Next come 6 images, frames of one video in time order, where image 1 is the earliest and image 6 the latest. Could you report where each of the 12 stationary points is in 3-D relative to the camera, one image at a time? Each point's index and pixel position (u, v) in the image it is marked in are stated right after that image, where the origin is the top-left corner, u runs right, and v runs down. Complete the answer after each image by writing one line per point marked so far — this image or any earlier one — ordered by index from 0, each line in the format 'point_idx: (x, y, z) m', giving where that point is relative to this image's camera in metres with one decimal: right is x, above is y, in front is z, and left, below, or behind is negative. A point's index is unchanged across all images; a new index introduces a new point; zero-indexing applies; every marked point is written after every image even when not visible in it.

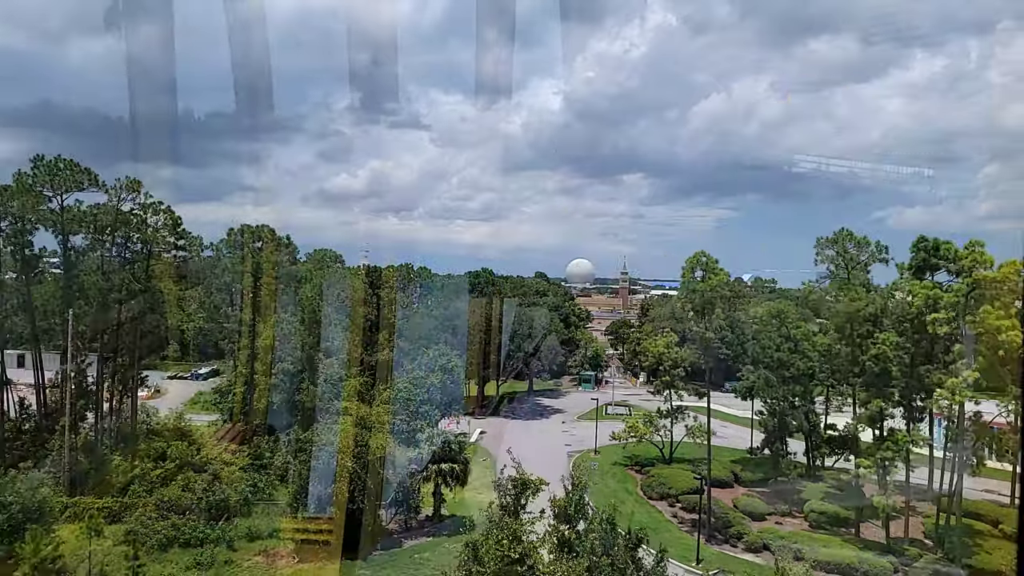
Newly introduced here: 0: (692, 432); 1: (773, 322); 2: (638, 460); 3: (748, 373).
0: (+2.1, -1.7, +7.6) m
1: (+2.7, -0.3, +6.7) m
2: (+1.6, -2.2, +8.1) m
3: (+2.5, -0.9, +7.0) m
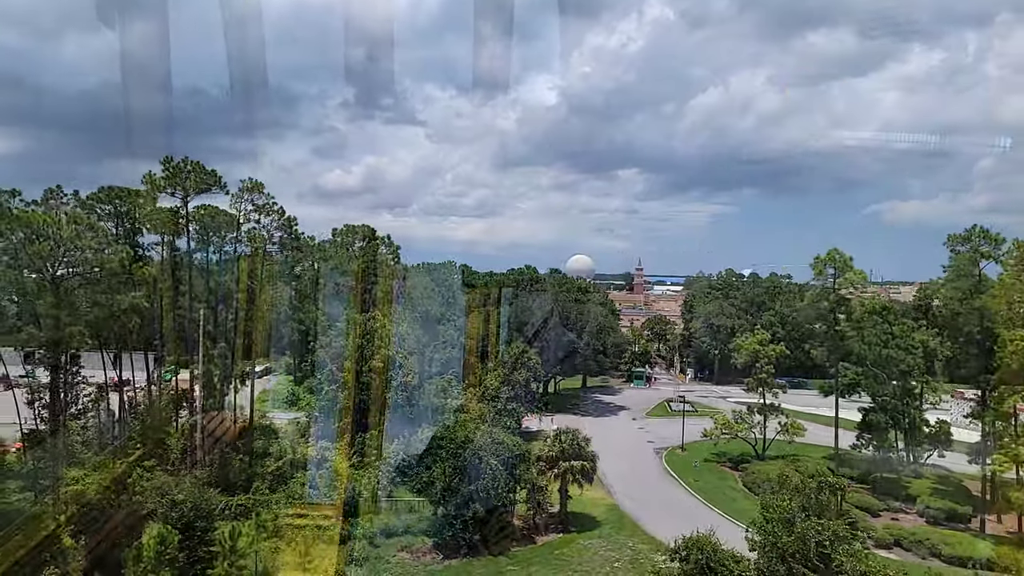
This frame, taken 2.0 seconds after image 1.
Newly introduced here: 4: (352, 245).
0: (+3.2, -1.6, +7.6) m
1: (+3.8, -0.3, +6.7) m
2: (+2.7, -2.1, +8.1) m
3: (+3.7, -0.9, +7.0) m
4: (-1.9, +0.4, +7.1) m
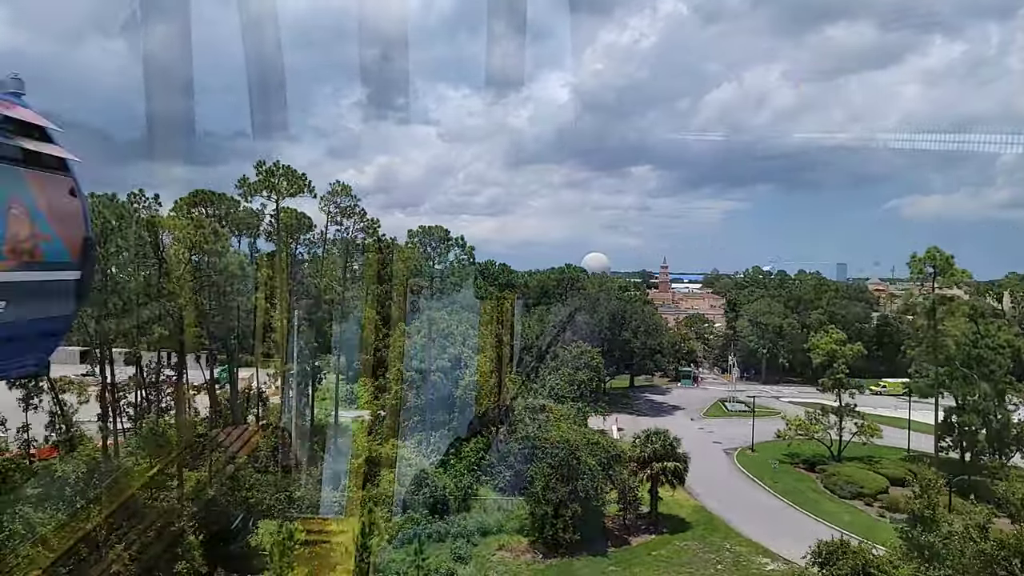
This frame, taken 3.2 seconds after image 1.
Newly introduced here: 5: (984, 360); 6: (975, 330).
0: (+4.1, -1.6, +7.5) m
1: (+4.7, -0.3, +6.6) m
2: (+3.6, -2.1, +8.0) m
3: (+4.5, -0.9, +6.8) m
4: (-1.1, +0.4, +7.1) m
5: (+4.8, -0.7, +6.5) m
6: (+4.8, -0.4, +6.5) m
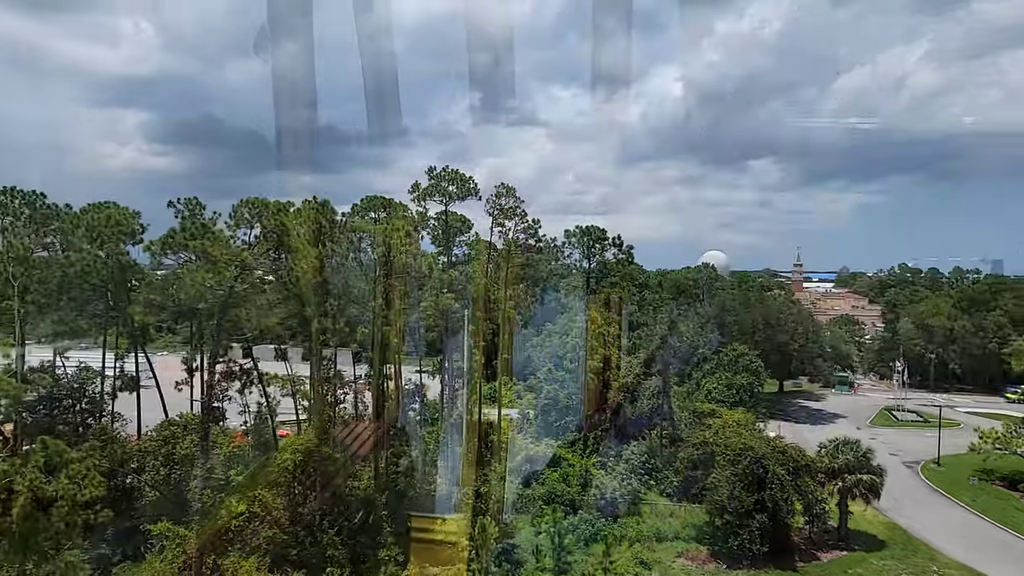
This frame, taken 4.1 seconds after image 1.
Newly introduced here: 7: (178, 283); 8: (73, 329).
0: (+5.9, -1.6, +6.6) m
1: (+6.2, -0.3, +5.6) m
2: (+5.5, -2.1, +7.1) m
3: (+6.1, -0.8, +5.8) m
4: (+0.7, +0.4, +7.1) m
5: (+6.3, -0.7, +5.5) m
6: (+6.3, -0.4, +5.5) m
7: (-2.5, 0.0, +5.2) m
8: (-3.2, -0.3, +4.7) m
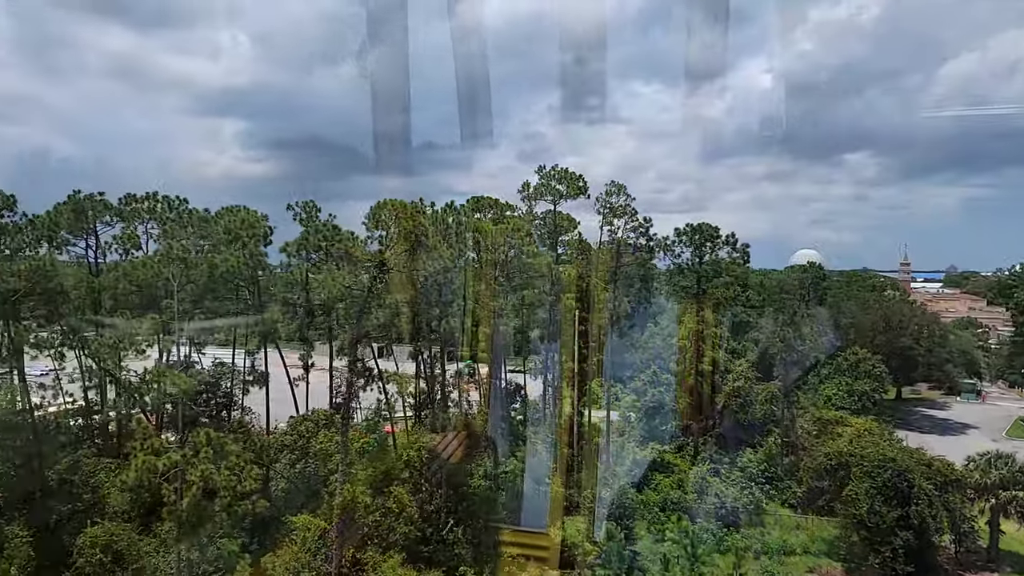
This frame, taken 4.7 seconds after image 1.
0: (+6.9, -1.6, +5.7) m
1: (+7.2, -0.3, +4.7) m
2: (+6.6, -2.1, +6.3) m
3: (+7.1, -0.8, +5.0) m
4: (+1.8, +0.4, +6.9) m
5: (+7.2, -0.7, +4.6) m
6: (+7.3, -0.4, +4.6) m
7: (-1.6, 0.0, +5.4) m
8: (-2.3, -0.3, +5.0) m
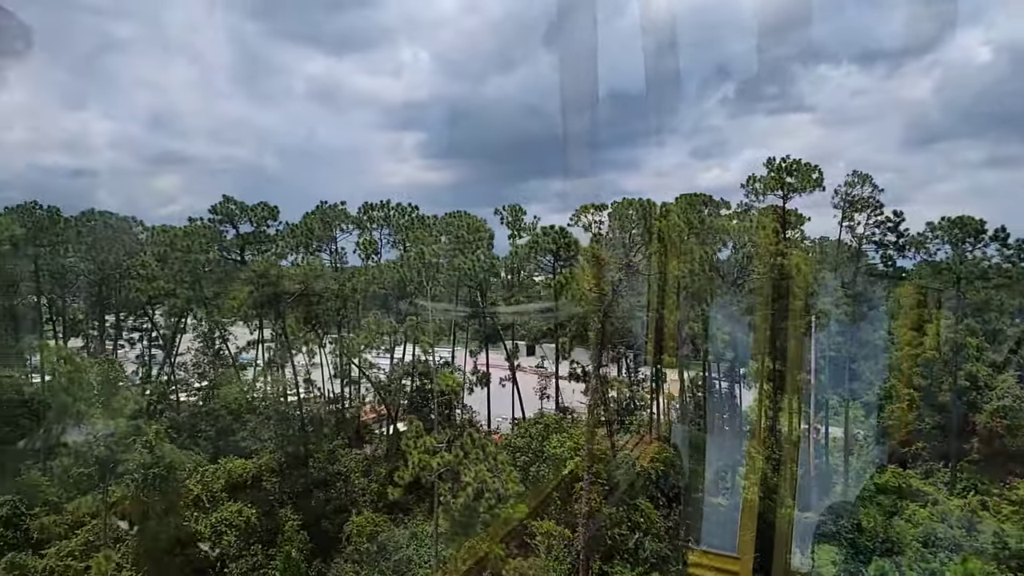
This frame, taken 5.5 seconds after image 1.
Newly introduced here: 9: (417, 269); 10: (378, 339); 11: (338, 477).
0: (+8.6, -1.6, +3.6) m
1: (+8.5, -0.3, +2.5) m
2: (+8.4, -2.1, +4.2) m
3: (+8.5, -0.8, +2.8) m
4: (+4.0, +0.4, +6.0) m
5: (+8.6, -0.7, +2.3) m
6: (+8.6, -0.4, +2.3) m
7: (+0.3, 0.0, +5.4) m
8: (-0.5, -0.3, +5.2) m
9: (-0.8, +0.2, +5.2) m
10: (-1.1, -0.4, +5.0) m
11: (-1.4, -1.5, +5.1) m
